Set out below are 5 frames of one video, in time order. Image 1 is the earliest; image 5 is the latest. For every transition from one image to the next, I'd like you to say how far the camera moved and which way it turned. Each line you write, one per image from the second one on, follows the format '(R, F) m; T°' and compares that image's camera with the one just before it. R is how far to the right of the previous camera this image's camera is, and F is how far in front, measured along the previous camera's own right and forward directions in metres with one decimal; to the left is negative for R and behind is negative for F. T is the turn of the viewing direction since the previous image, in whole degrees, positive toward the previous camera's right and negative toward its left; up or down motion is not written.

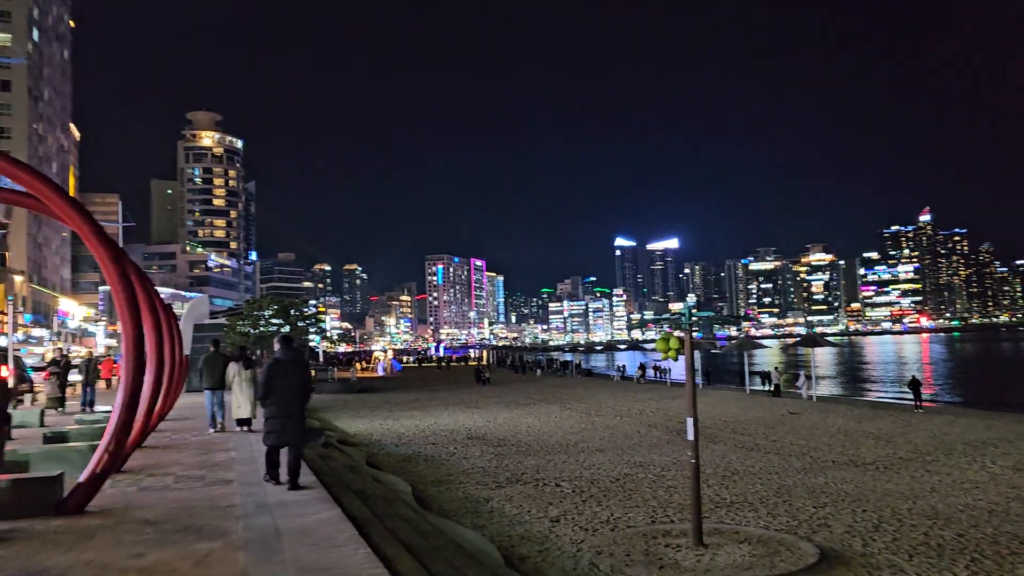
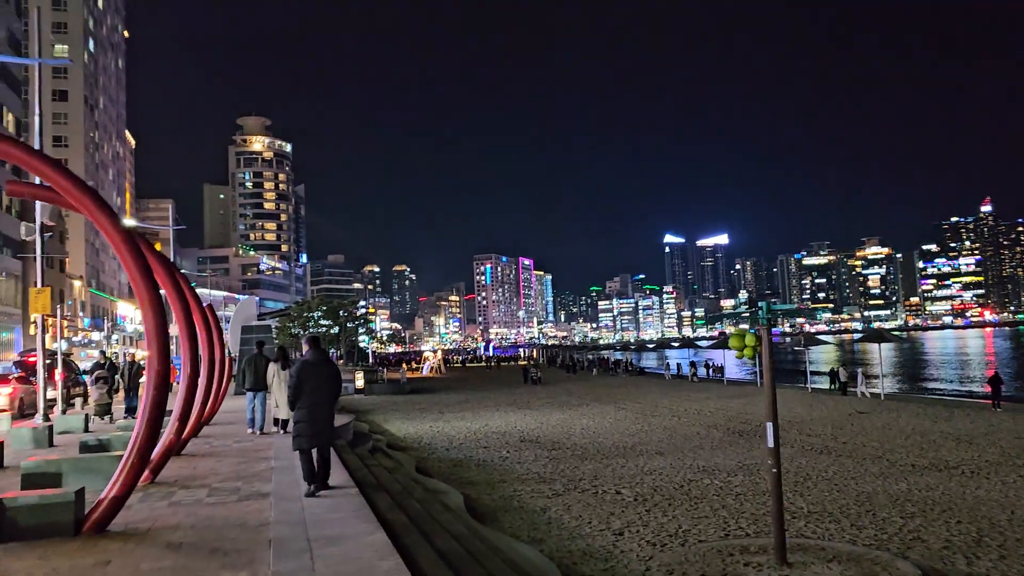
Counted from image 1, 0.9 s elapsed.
(-0.1, +0.6) m; -3°
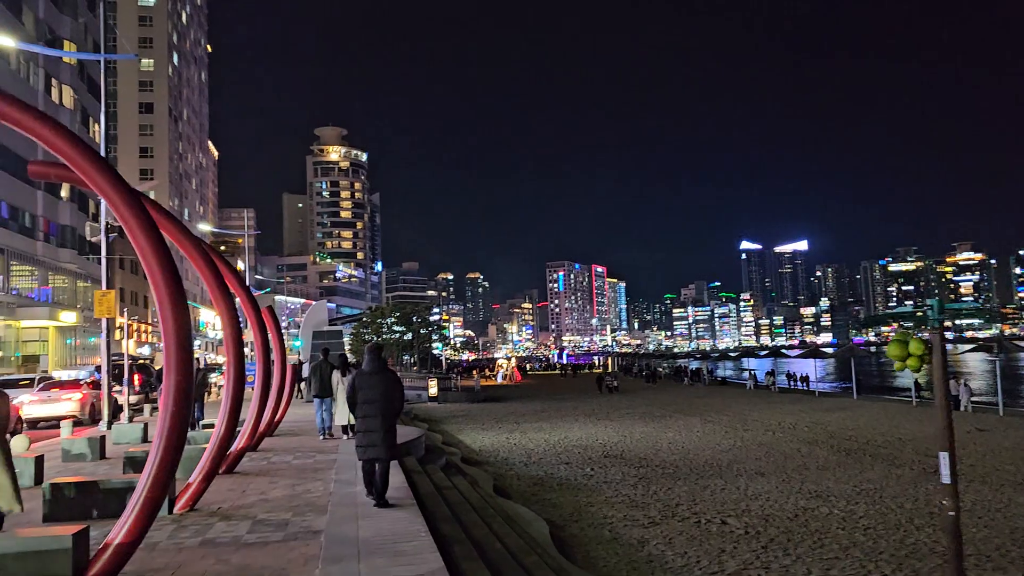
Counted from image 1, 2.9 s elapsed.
(-0.2, +1.2) m; -5°
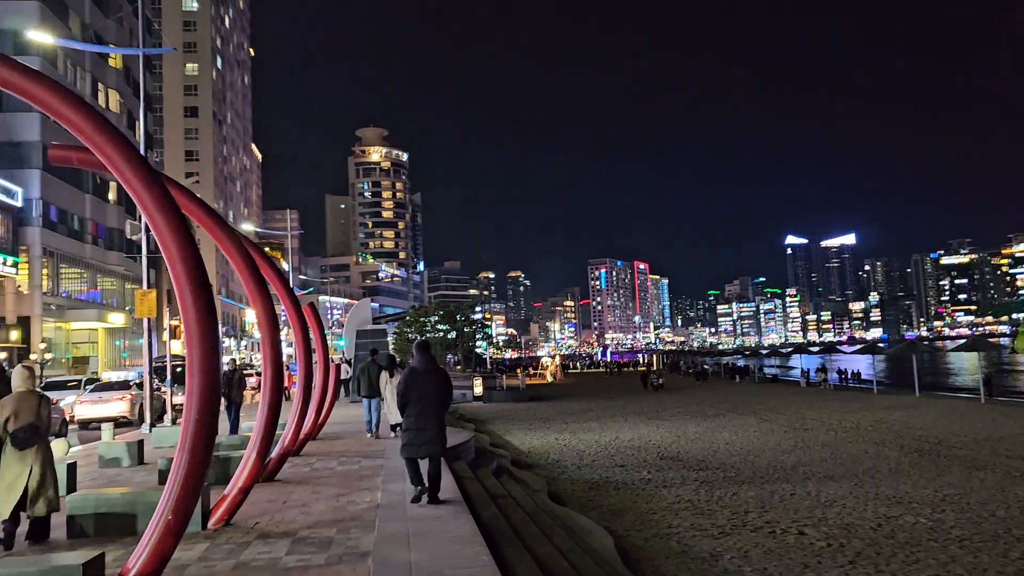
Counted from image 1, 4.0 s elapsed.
(-0.1, +0.6) m; -3°
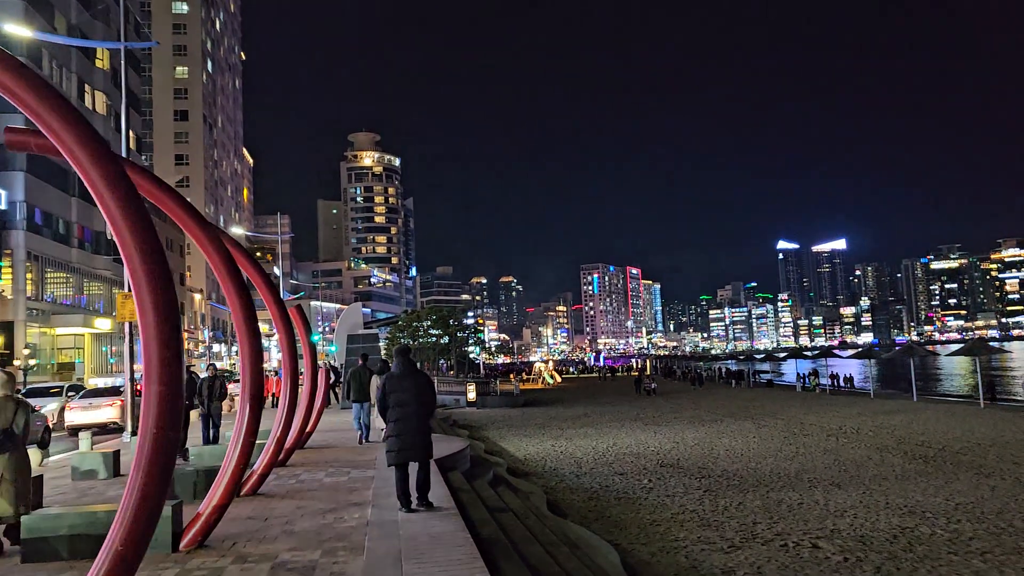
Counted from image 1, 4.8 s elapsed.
(-0.1, +0.4) m; +1°
